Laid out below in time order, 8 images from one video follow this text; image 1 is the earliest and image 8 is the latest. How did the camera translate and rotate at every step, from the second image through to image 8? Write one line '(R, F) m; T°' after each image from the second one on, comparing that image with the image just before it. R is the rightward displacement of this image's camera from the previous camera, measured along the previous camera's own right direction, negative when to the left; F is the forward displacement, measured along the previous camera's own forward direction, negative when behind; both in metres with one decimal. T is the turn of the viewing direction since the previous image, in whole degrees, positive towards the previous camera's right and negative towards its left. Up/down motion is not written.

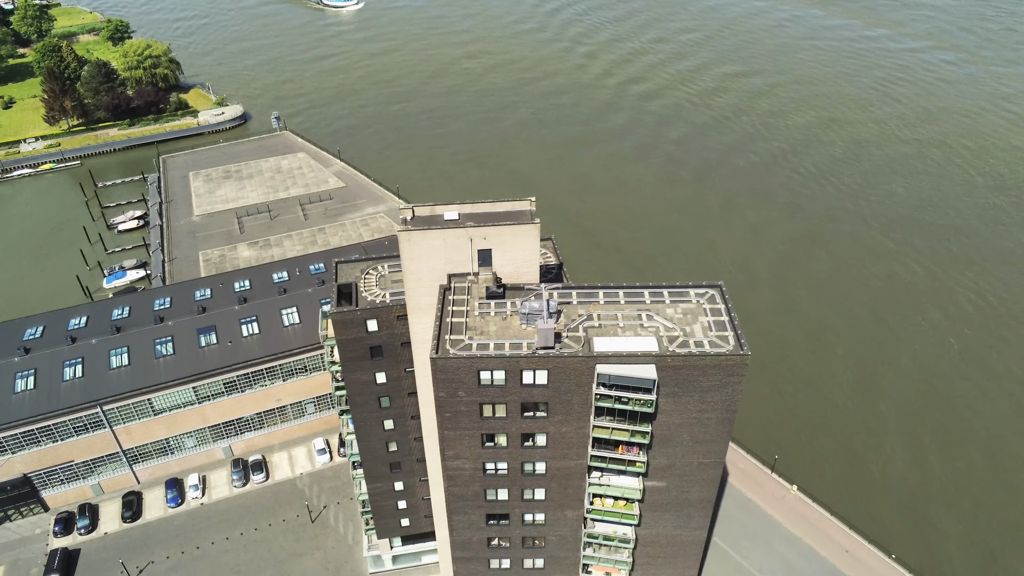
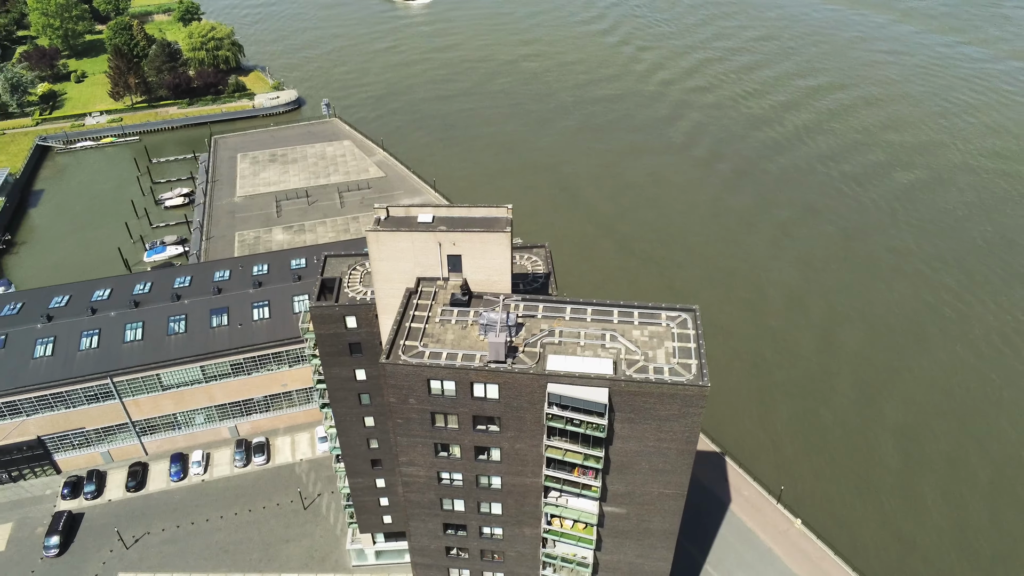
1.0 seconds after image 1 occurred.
(+4.9, +1.3) m; -5°
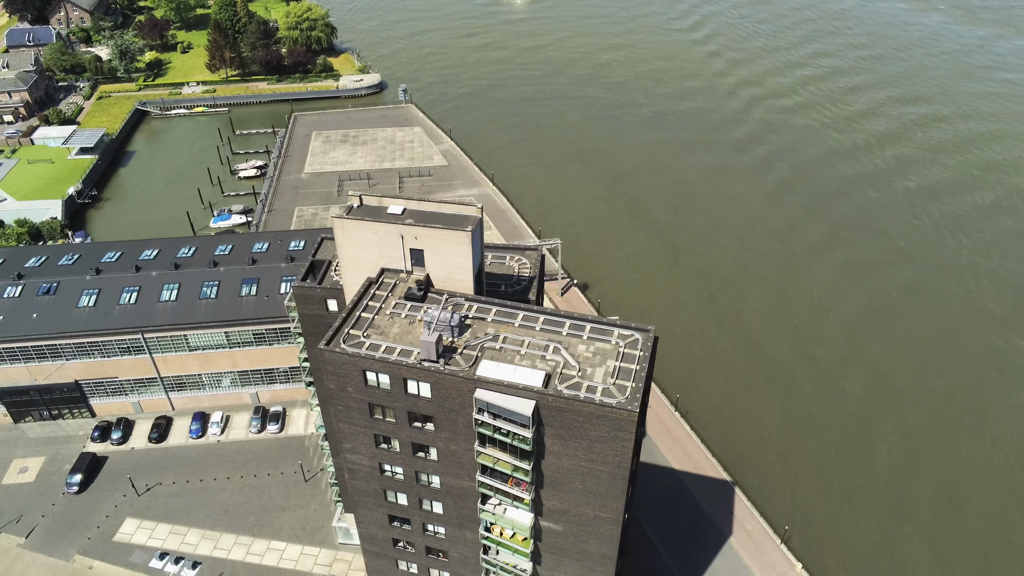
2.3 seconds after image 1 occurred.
(+6.9, +1.1) m; -7°
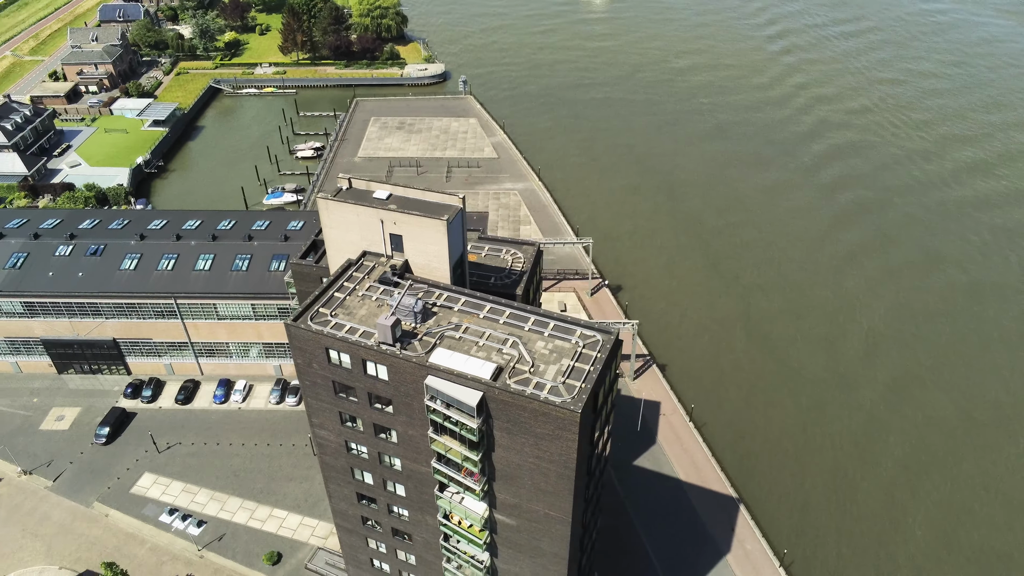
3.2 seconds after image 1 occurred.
(+5.1, +0.2) m; -6°
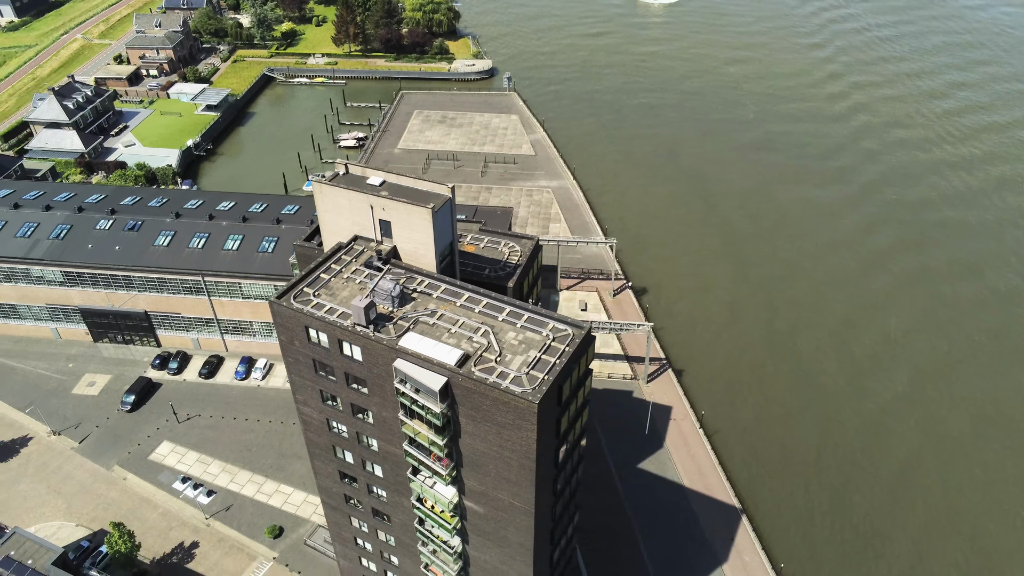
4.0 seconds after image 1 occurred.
(+3.8, -0.3) m; -4°
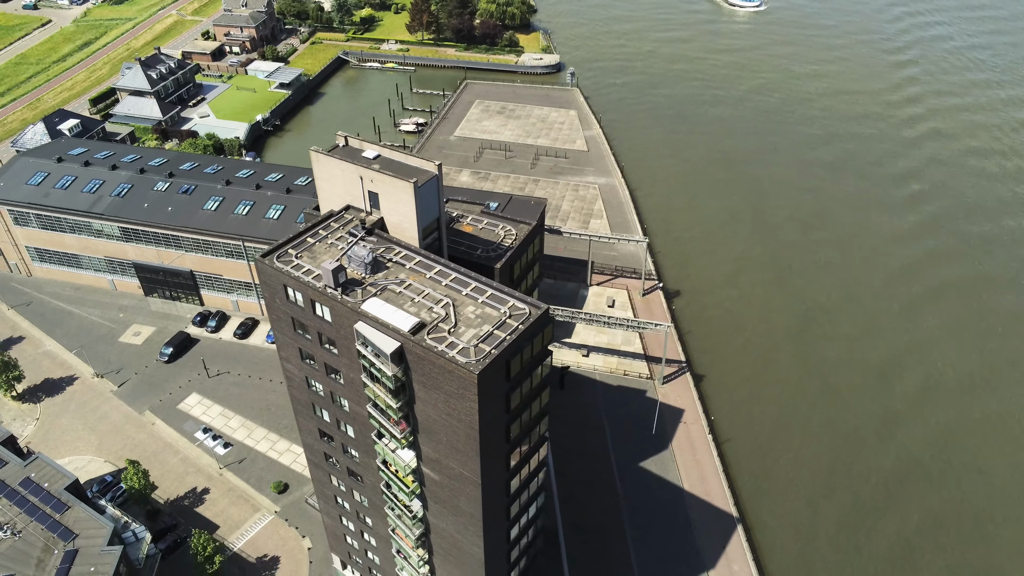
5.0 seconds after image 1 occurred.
(+5.6, -0.7) m; -6°
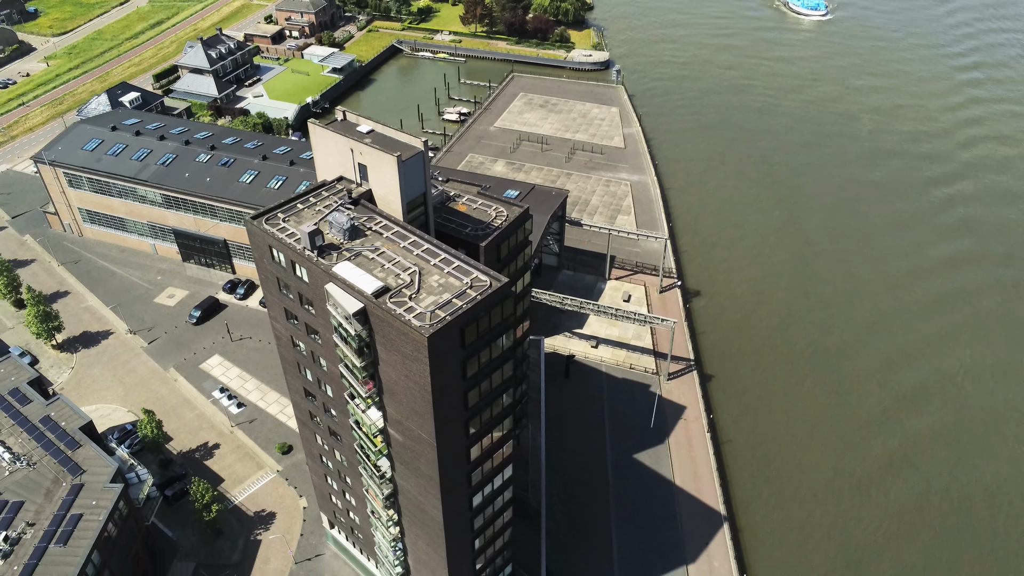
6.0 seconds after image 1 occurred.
(+4.9, -1.3) m; -4°
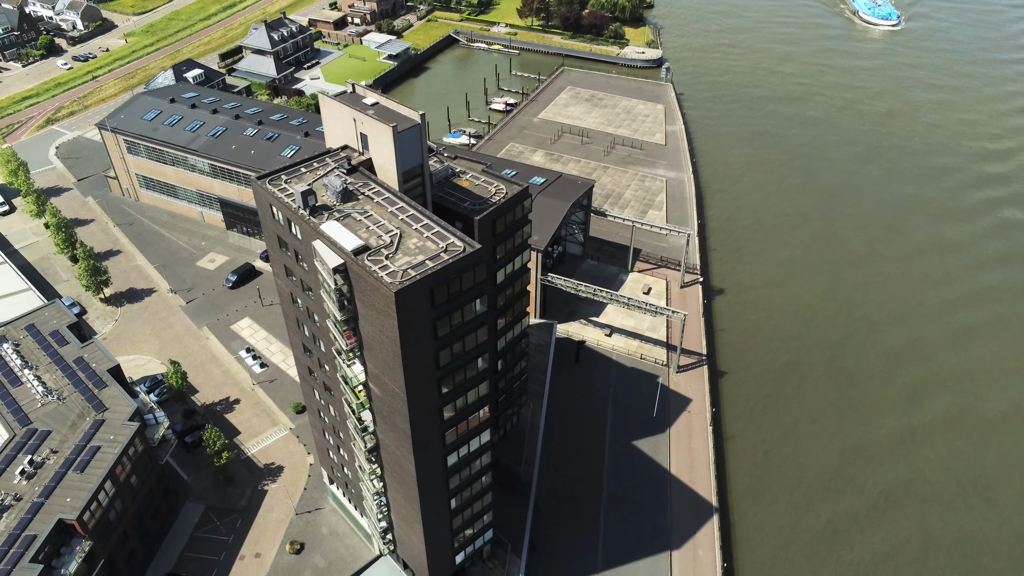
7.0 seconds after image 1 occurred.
(+4.8, -1.7) m; -5°
